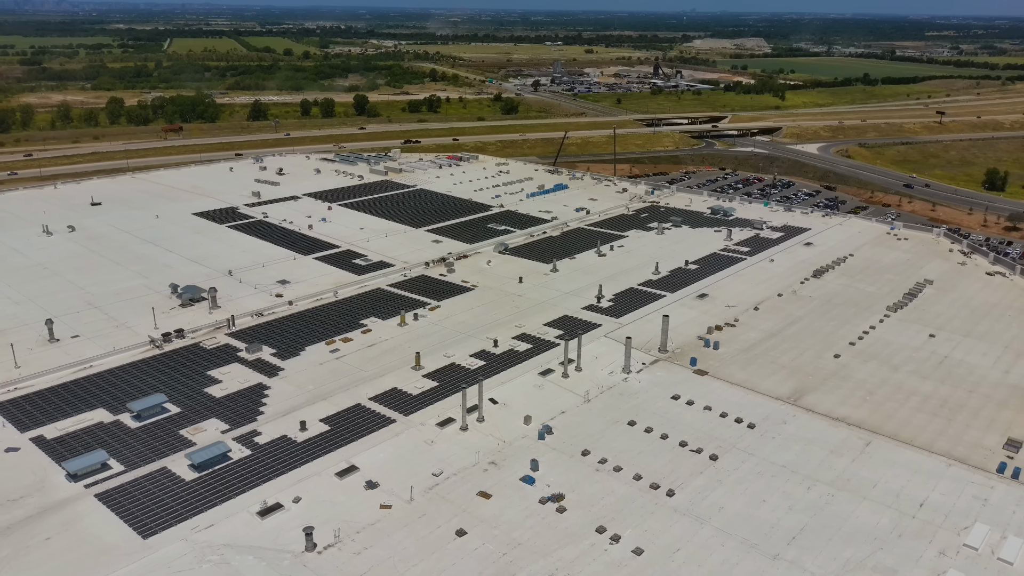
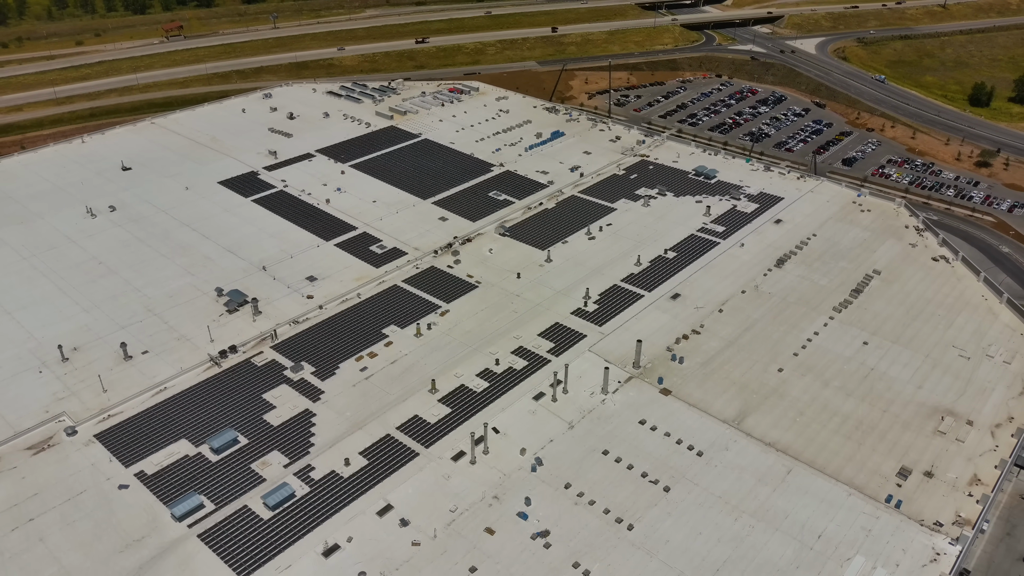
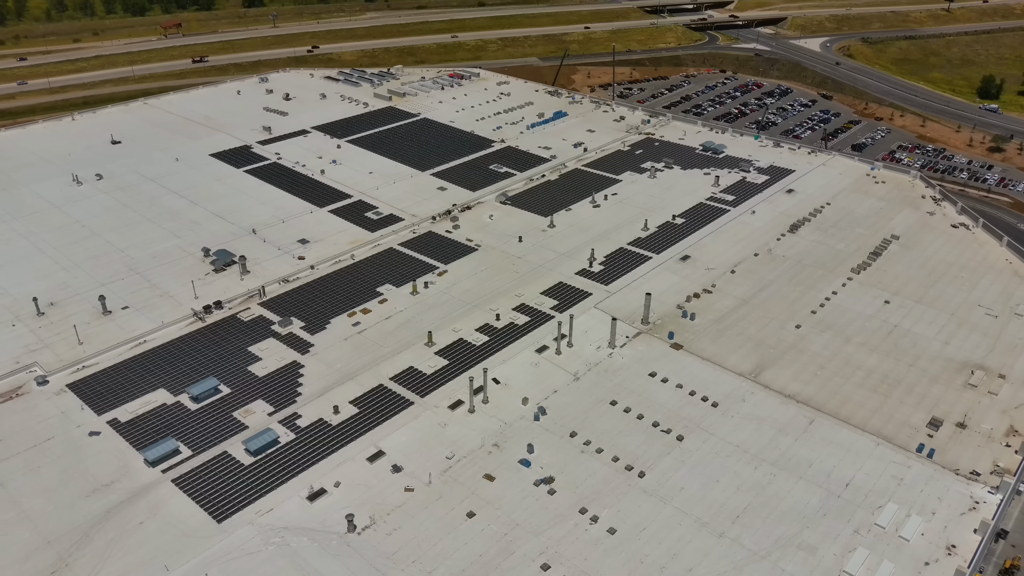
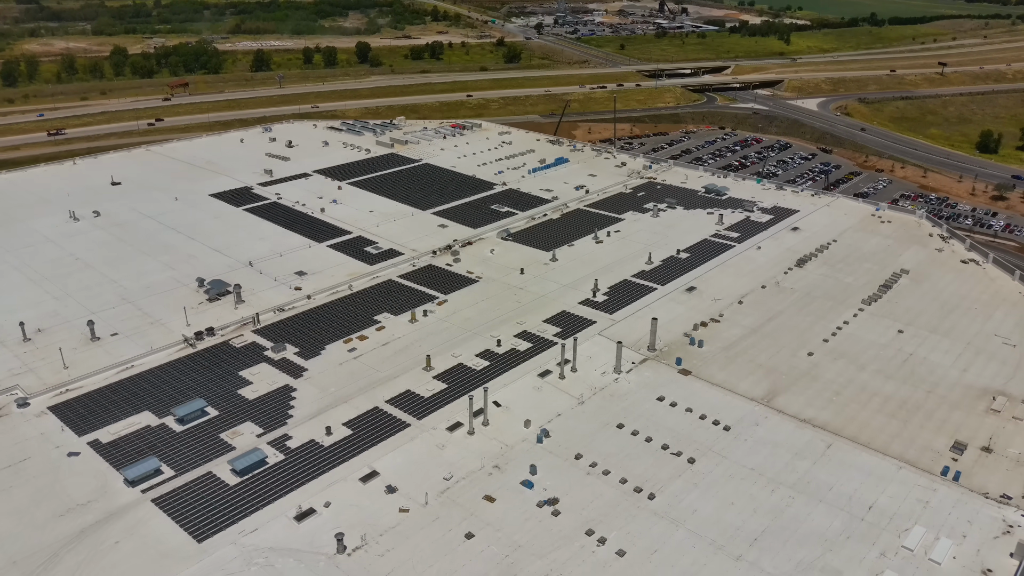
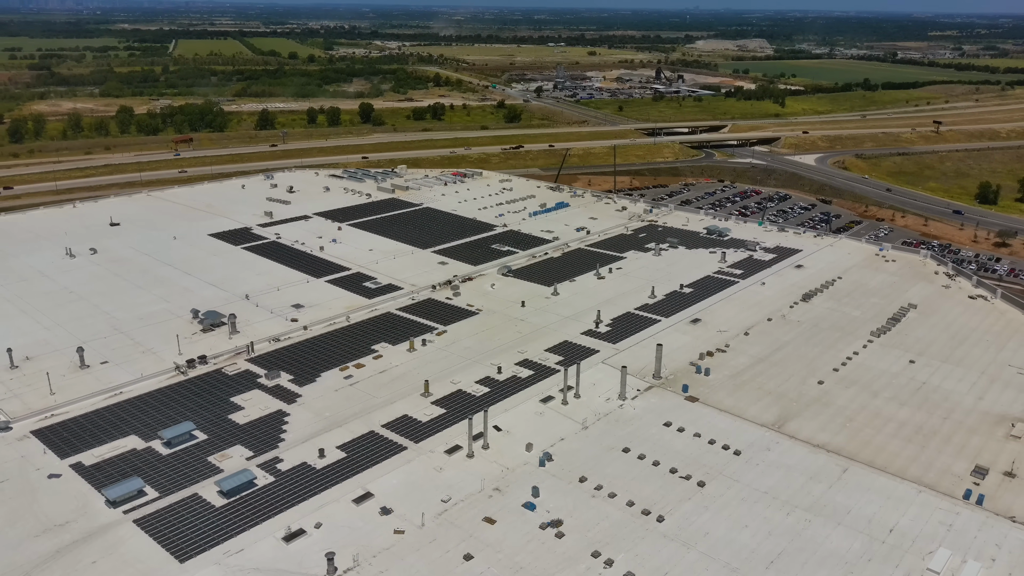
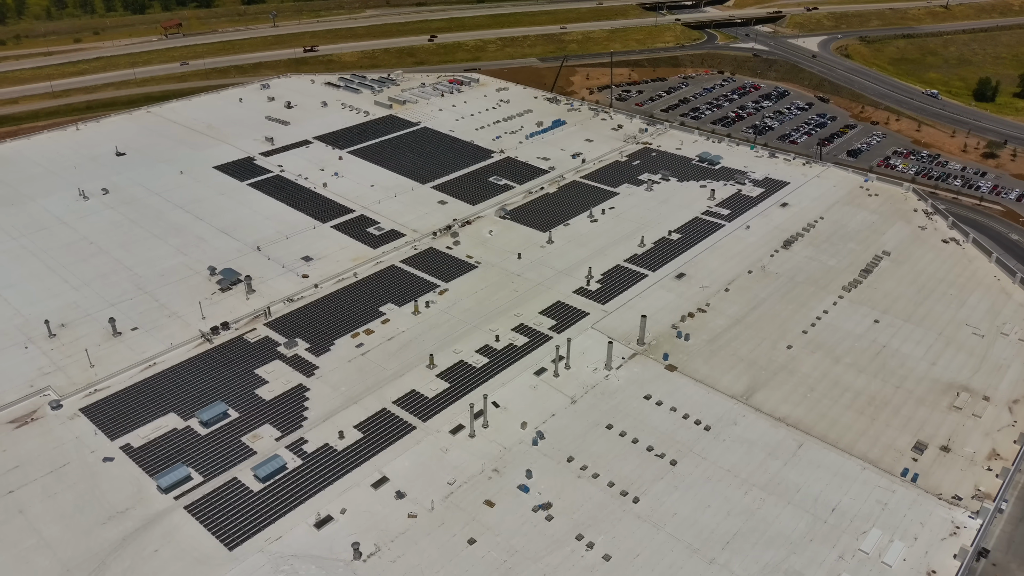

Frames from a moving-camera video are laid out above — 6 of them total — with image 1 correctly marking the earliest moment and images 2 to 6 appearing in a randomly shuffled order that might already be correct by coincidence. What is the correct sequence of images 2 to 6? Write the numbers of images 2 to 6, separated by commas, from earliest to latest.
5, 4, 3, 6, 2
